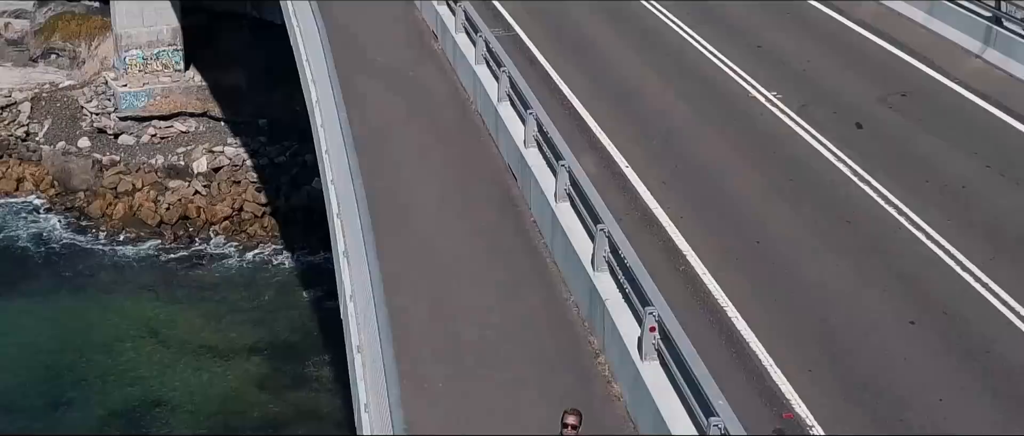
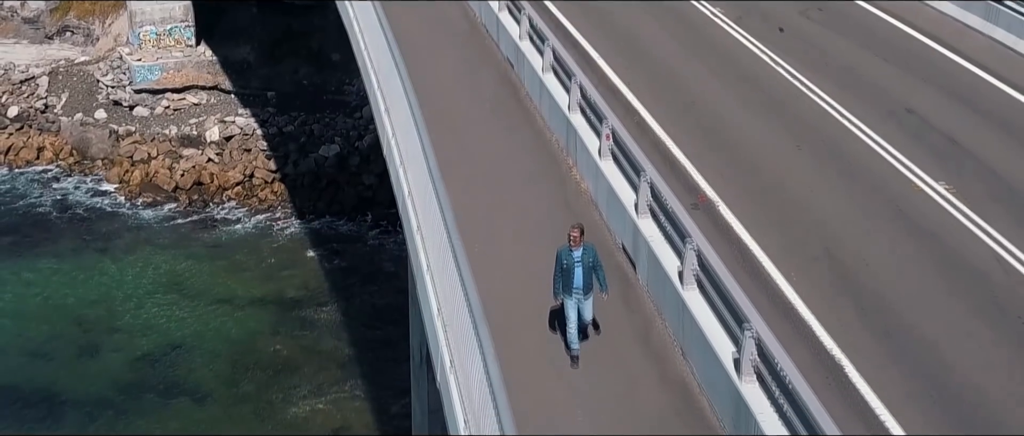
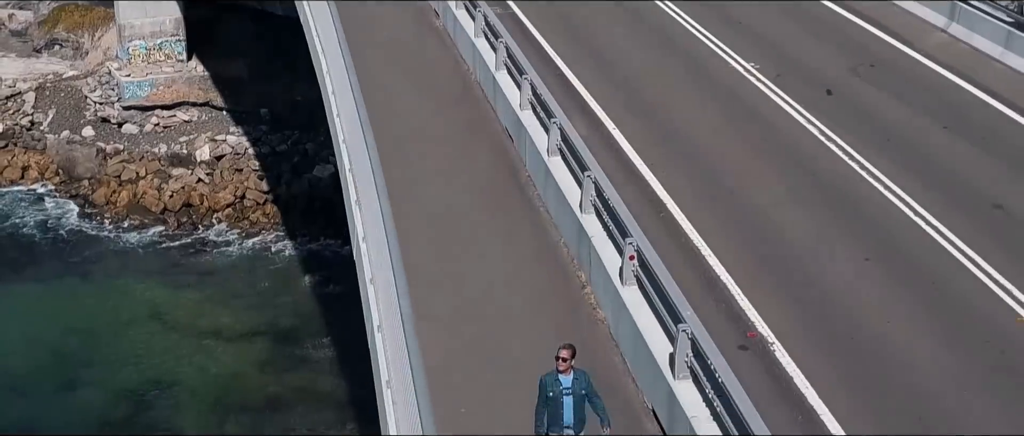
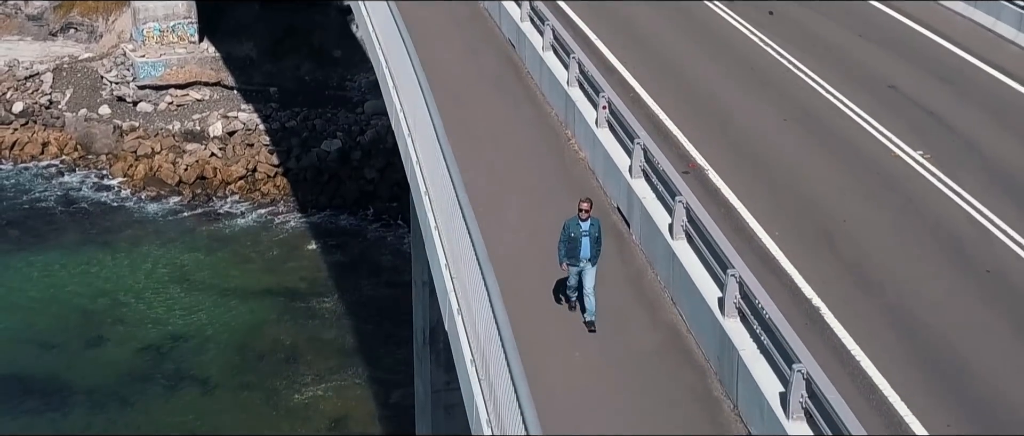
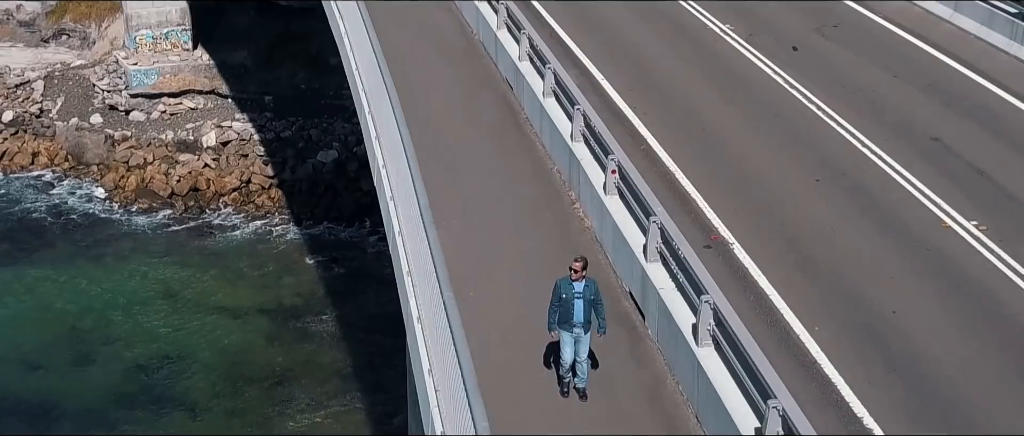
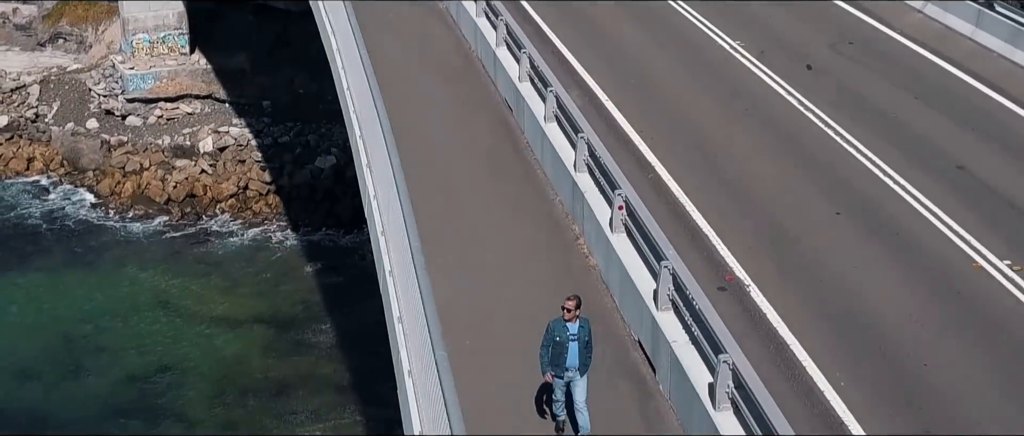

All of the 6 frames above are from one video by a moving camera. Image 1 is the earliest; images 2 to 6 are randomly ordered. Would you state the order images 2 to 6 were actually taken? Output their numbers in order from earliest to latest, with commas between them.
3, 6, 5, 2, 4
